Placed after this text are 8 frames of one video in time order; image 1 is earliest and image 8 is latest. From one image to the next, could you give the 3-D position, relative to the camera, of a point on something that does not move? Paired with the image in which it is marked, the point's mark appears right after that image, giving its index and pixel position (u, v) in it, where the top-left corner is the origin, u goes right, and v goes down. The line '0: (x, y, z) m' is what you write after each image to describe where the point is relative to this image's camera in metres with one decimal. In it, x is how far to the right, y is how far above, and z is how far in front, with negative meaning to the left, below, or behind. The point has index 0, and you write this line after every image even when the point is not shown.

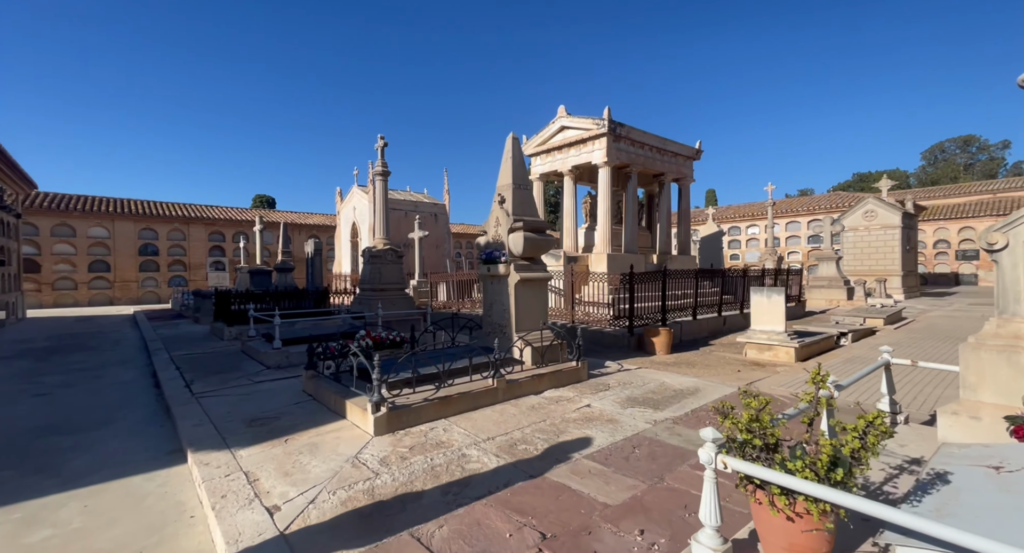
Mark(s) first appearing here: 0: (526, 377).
0: (+0.2, -1.2, +6.0) m
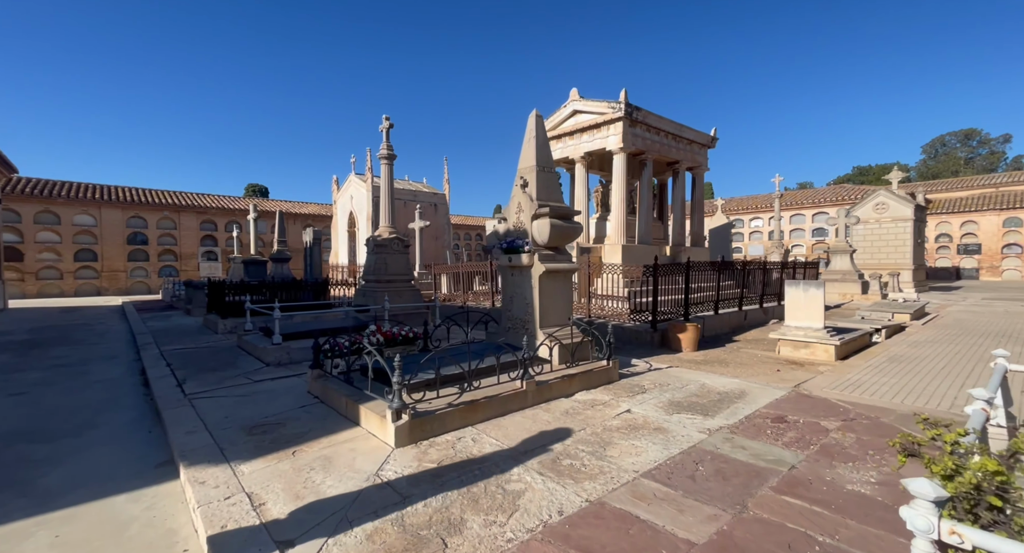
0: (+0.5, -1.1, +5.4) m
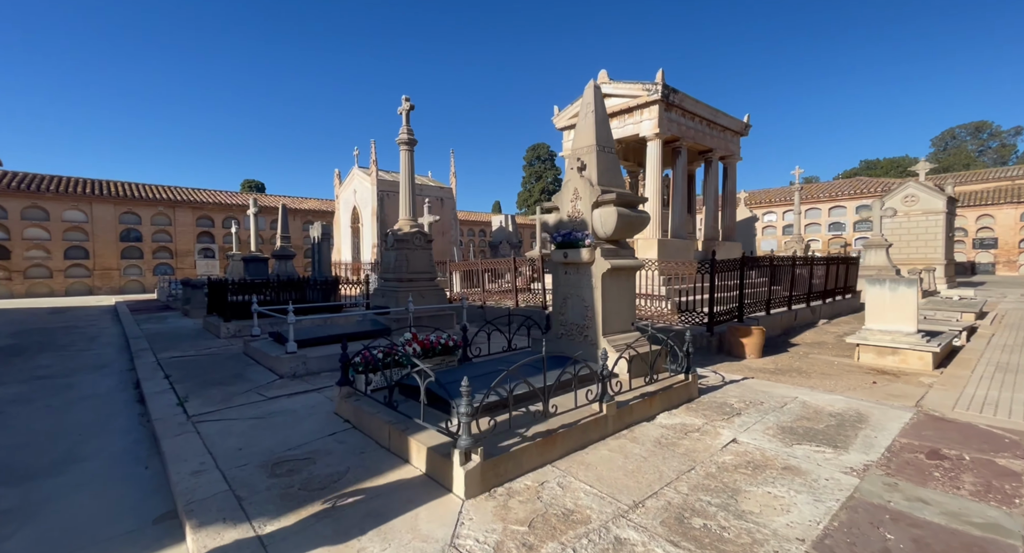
0: (+1.2, -1.1, +4.5) m
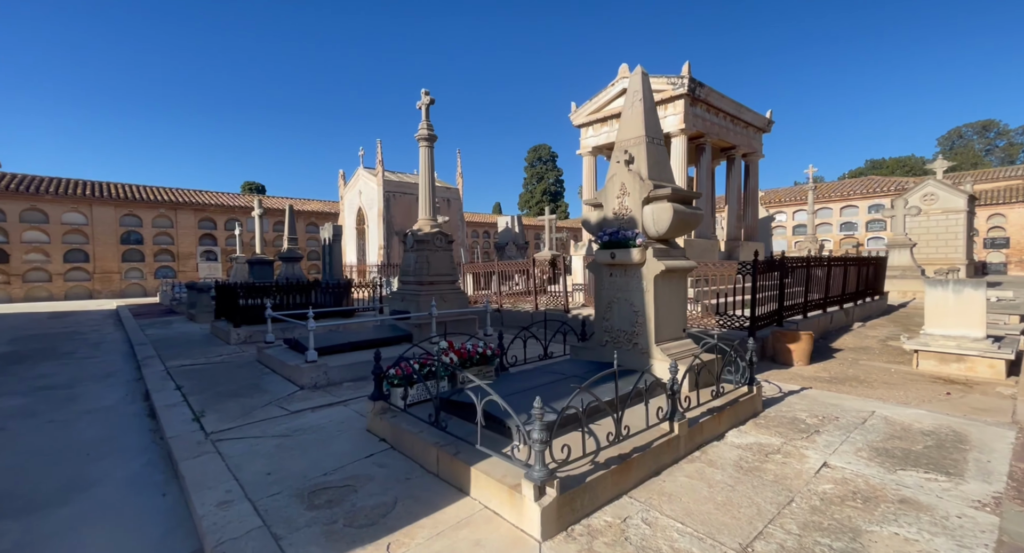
0: (+1.6, -1.2, +4.1) m
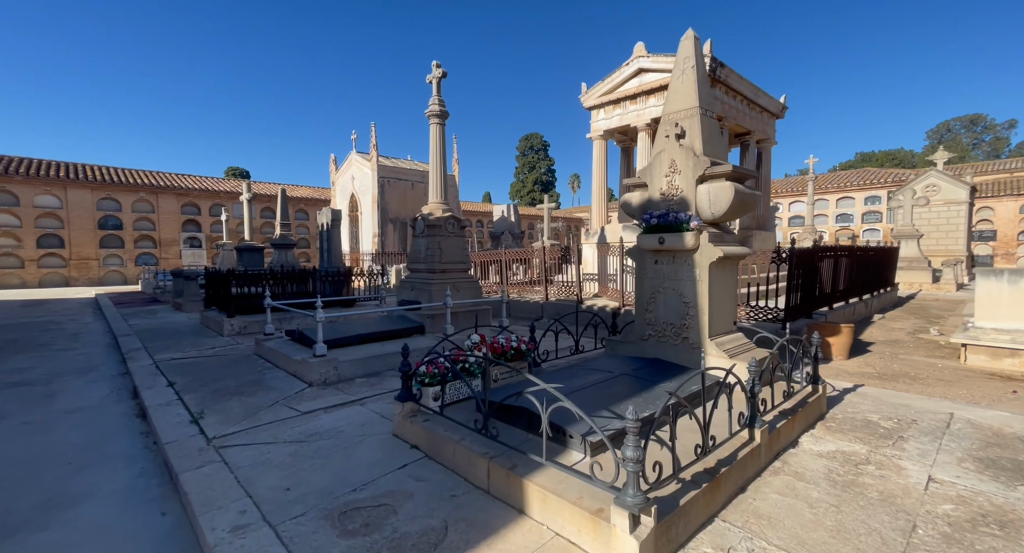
0: (+2.0, -1.1, +3.6) m
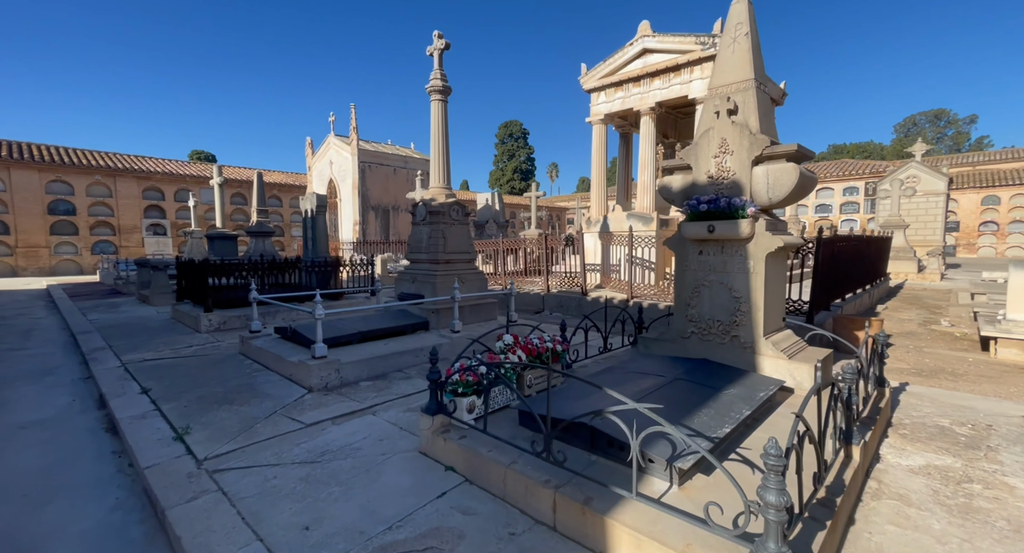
0: (+2.4, -1.0, +3.2) m
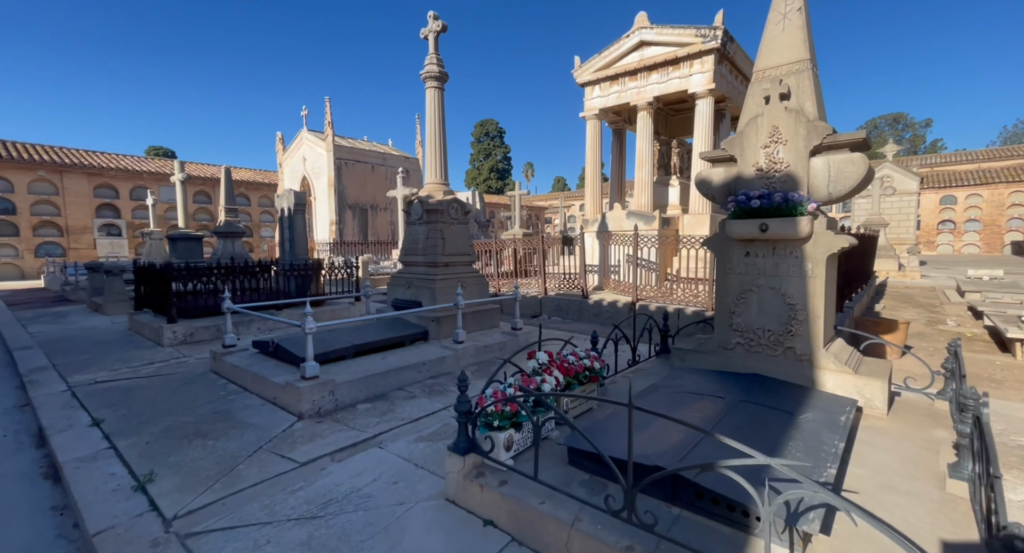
0: (+2.7, -1.0, +2.8) m
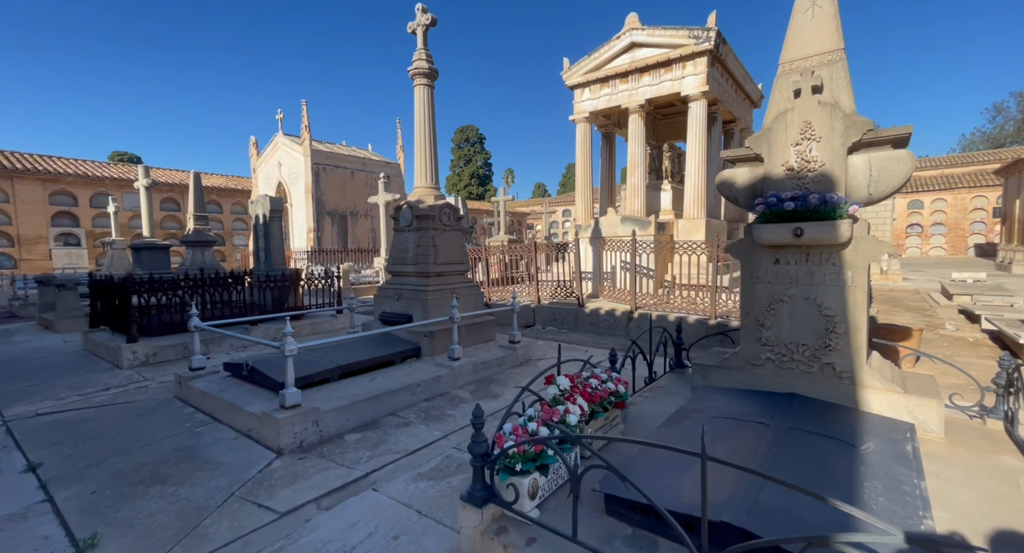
0: (+2.8, -1.1, +2.5) m
